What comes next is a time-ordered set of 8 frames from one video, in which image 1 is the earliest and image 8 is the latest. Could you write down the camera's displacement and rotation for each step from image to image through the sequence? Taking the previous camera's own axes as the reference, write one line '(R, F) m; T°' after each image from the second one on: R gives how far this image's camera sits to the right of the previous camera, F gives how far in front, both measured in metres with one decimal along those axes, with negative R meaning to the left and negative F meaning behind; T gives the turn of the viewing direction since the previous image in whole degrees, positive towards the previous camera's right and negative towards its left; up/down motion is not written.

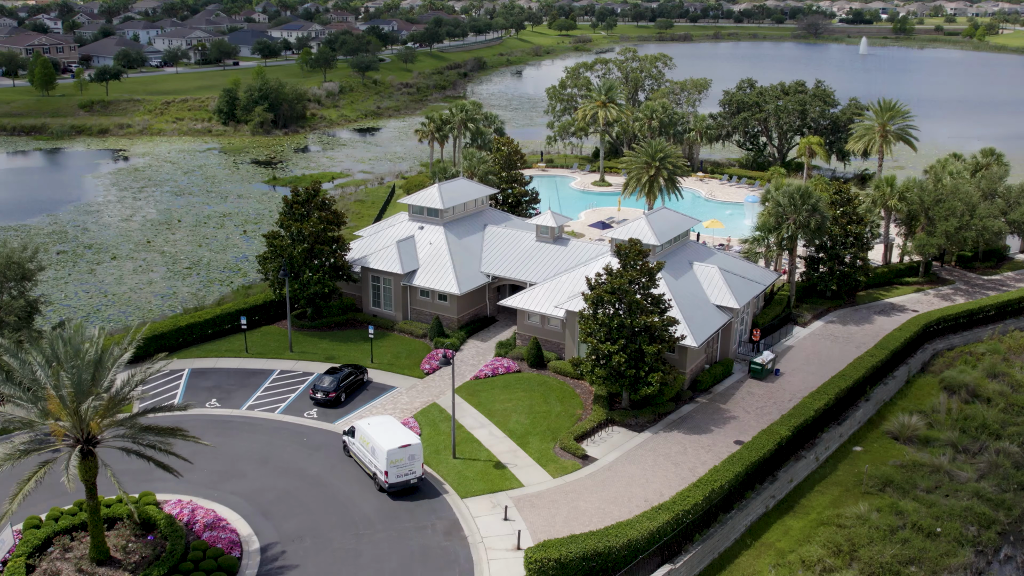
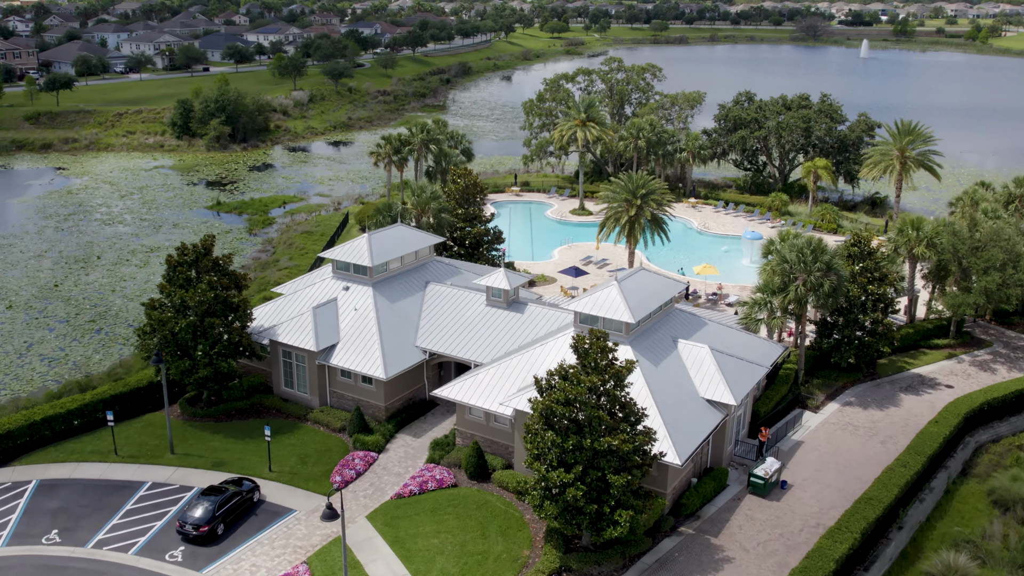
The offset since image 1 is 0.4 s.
(+1.6, +6.8) m; 0°
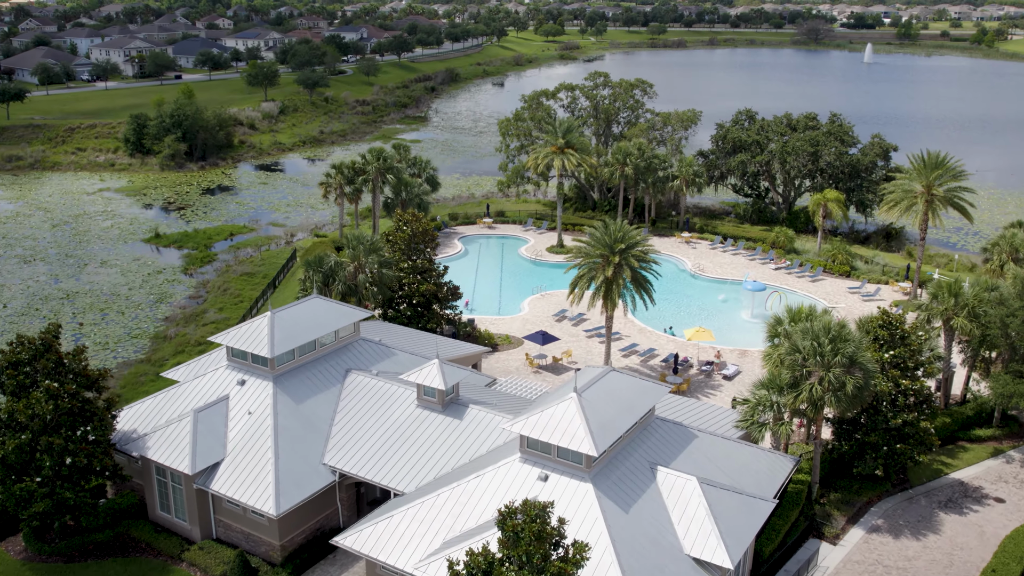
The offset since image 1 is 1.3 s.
(+1.5, +6.3) m; 0°
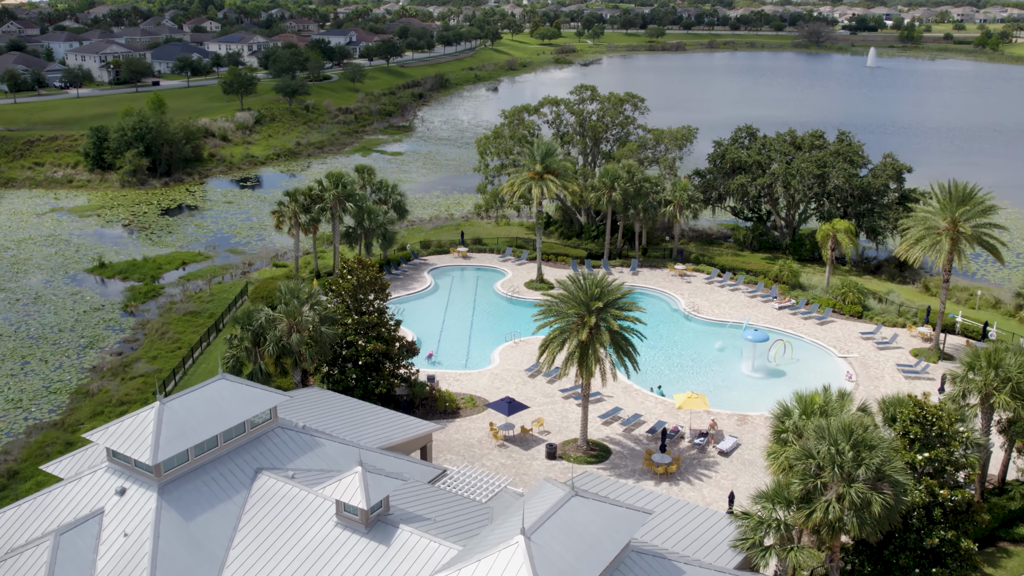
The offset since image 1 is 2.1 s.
(+1.1, +4.6) m; 0°
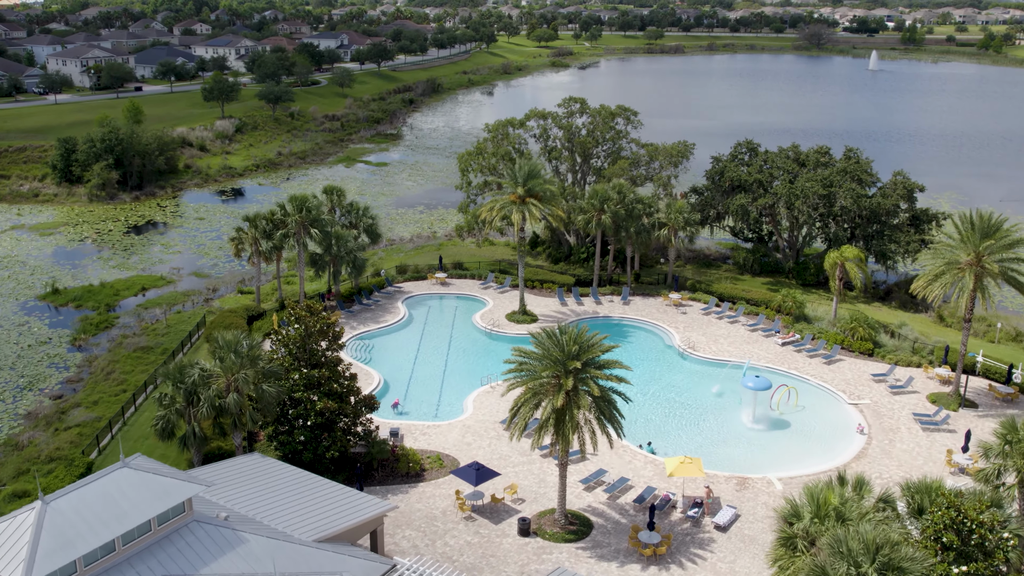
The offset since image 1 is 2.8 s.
(+0.8, +3.3) m; 0°
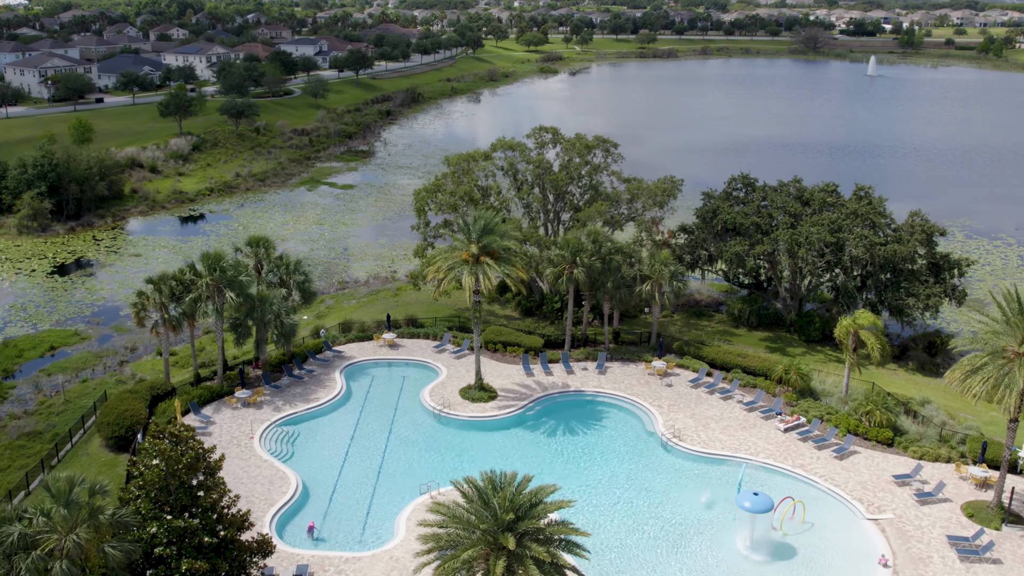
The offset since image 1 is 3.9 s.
(+1.4, +5.9) m; 0°
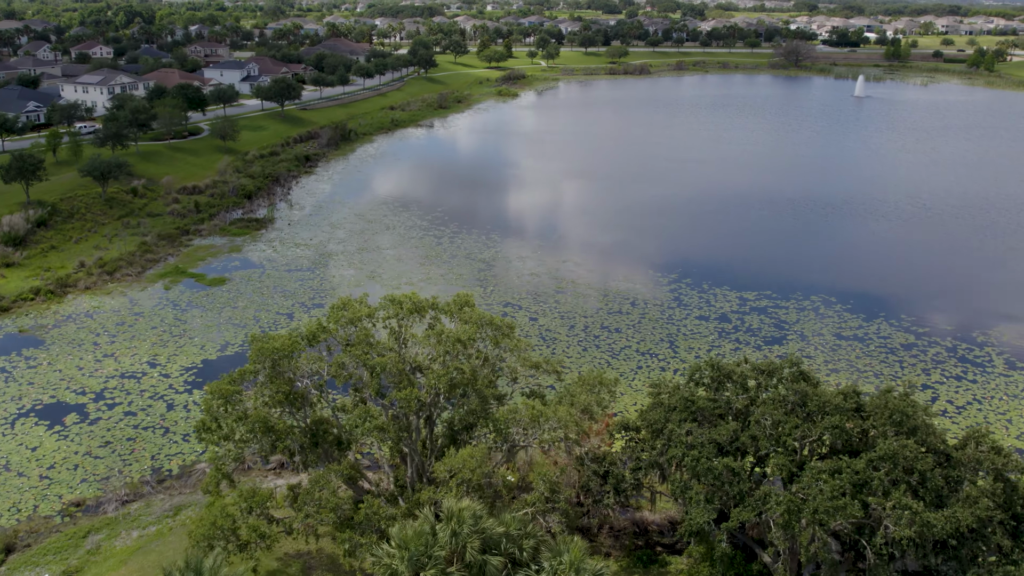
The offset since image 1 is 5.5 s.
(+4.0, +15.0) m; +1°
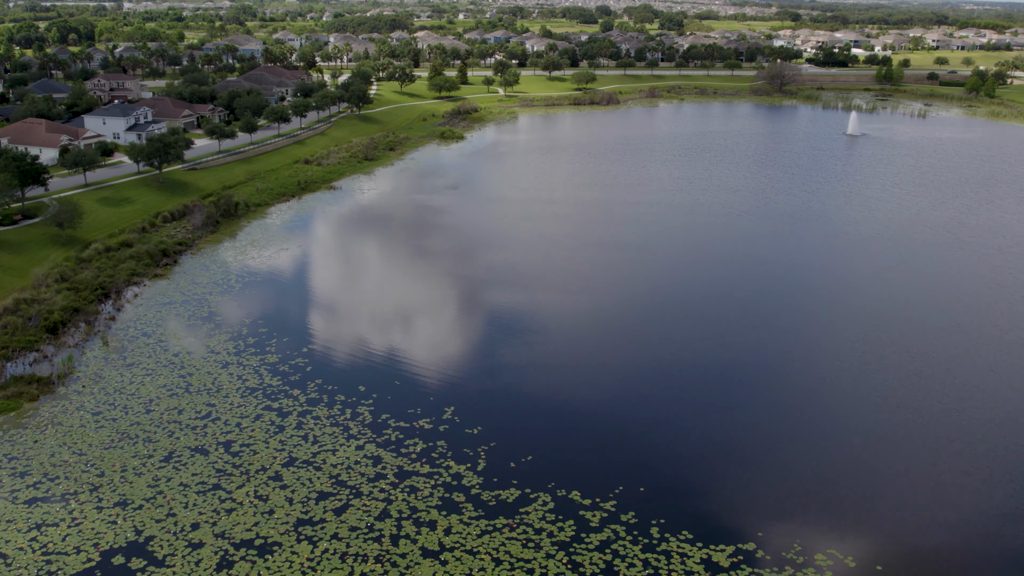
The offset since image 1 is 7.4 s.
(+5.4, +19.6) m; +1°
